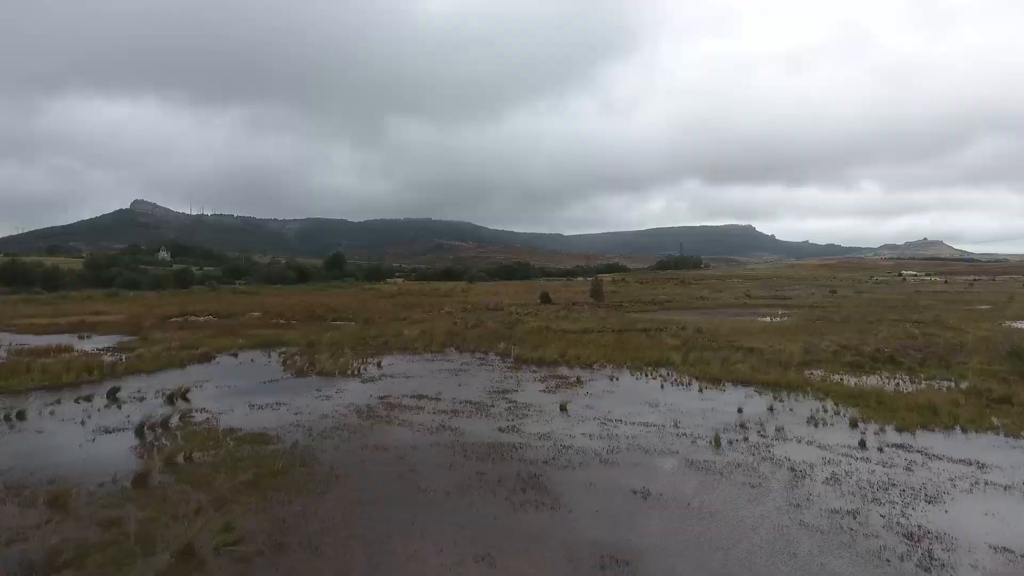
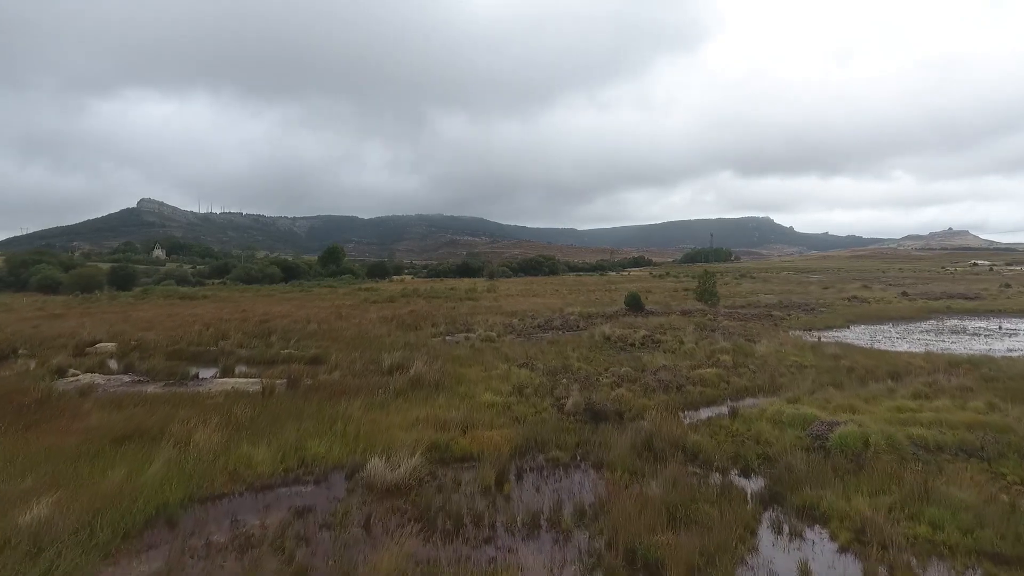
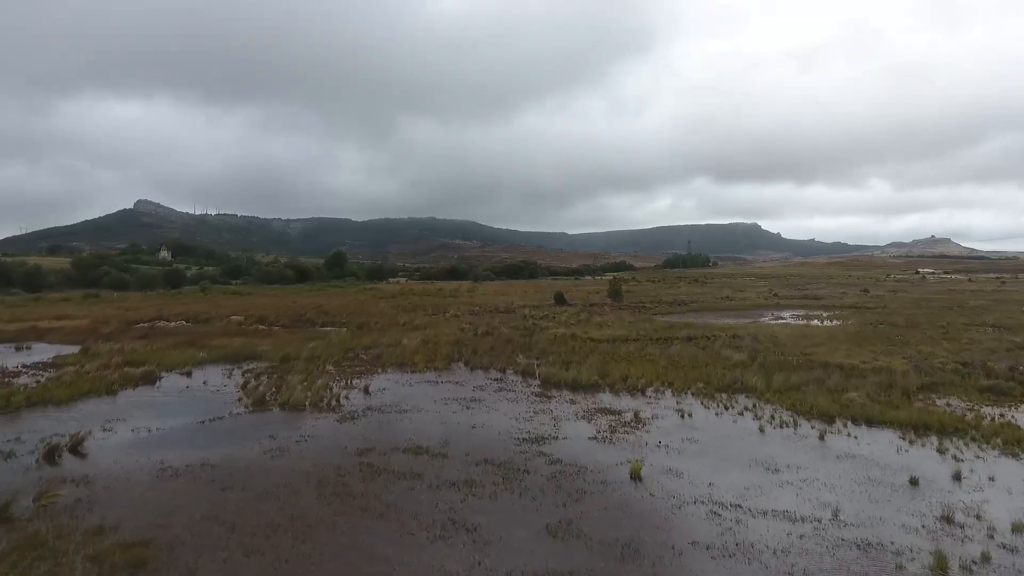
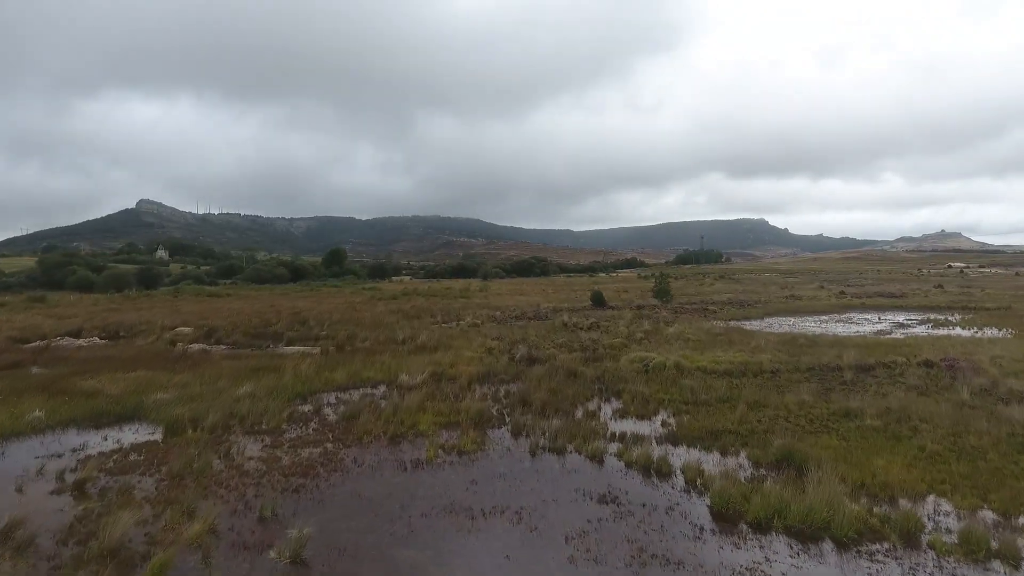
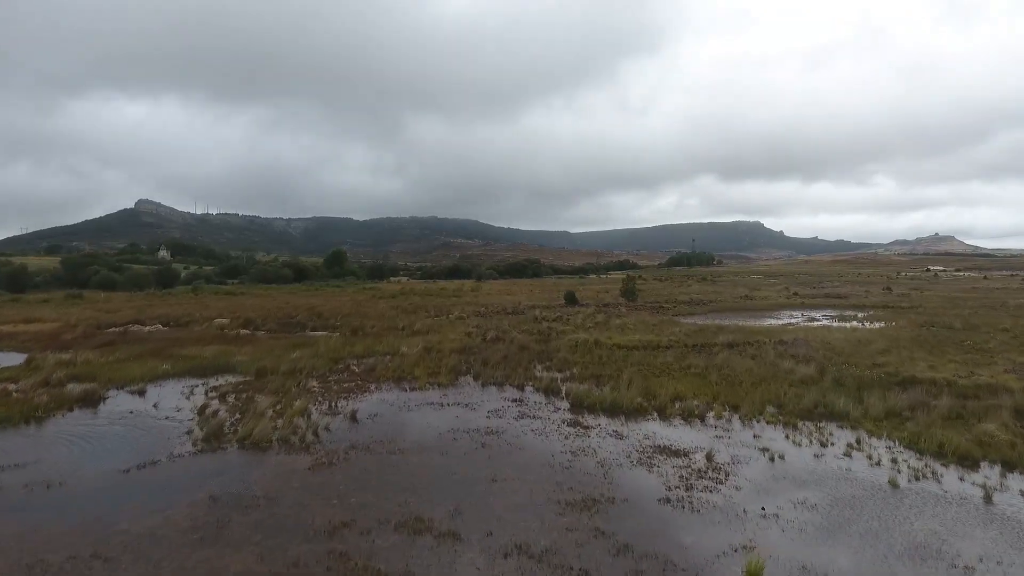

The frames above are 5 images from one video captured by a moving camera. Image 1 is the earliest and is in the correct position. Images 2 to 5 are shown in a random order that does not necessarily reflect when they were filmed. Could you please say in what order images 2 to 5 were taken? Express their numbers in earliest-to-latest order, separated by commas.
3, 5, 4, 2
